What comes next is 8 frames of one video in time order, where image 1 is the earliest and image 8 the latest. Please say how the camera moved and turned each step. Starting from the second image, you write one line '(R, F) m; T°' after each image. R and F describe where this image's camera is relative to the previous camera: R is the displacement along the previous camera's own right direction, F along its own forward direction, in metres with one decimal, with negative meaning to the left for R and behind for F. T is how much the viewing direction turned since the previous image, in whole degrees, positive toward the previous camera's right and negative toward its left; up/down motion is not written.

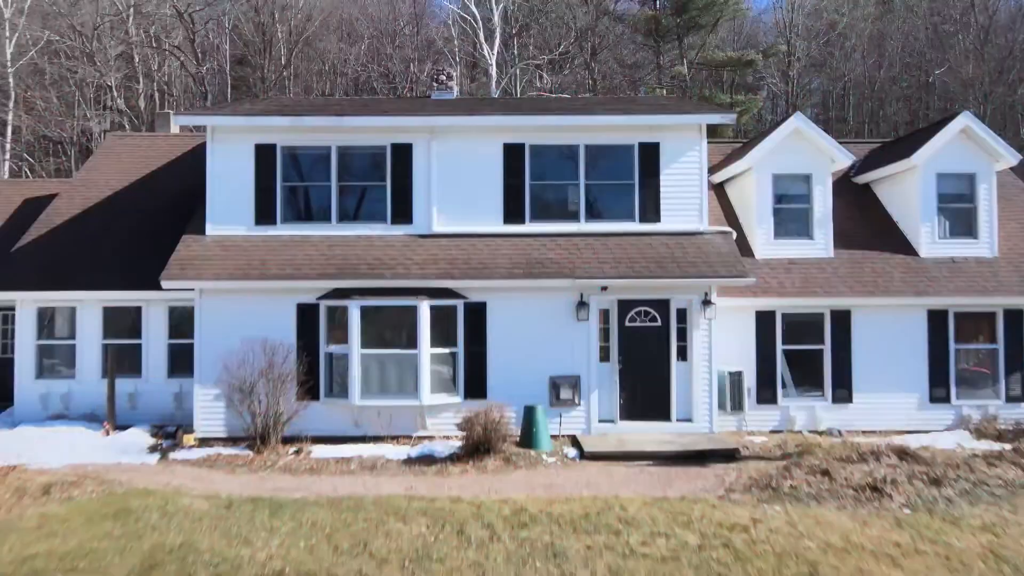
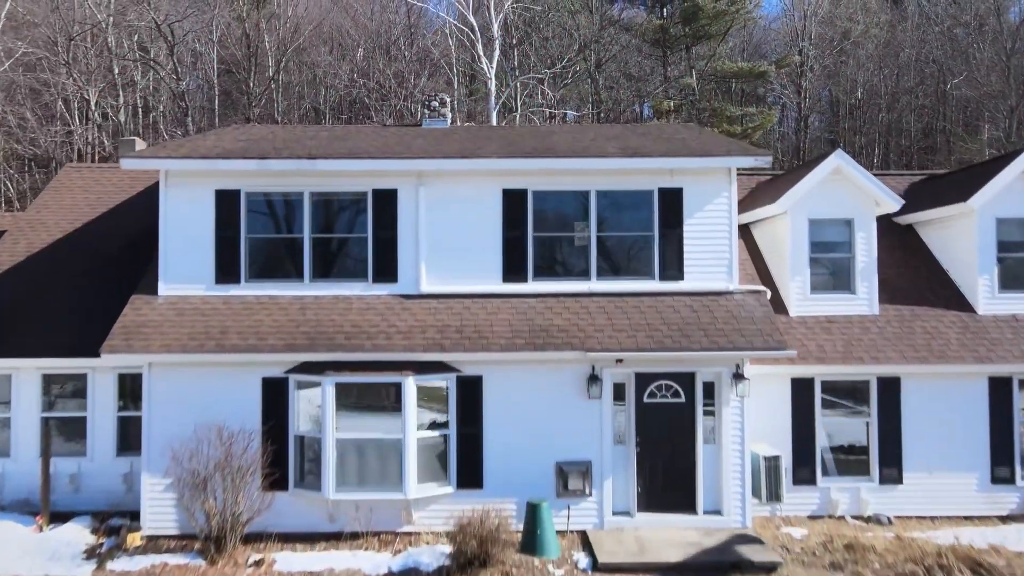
(0.0, +1.7) m; 0°
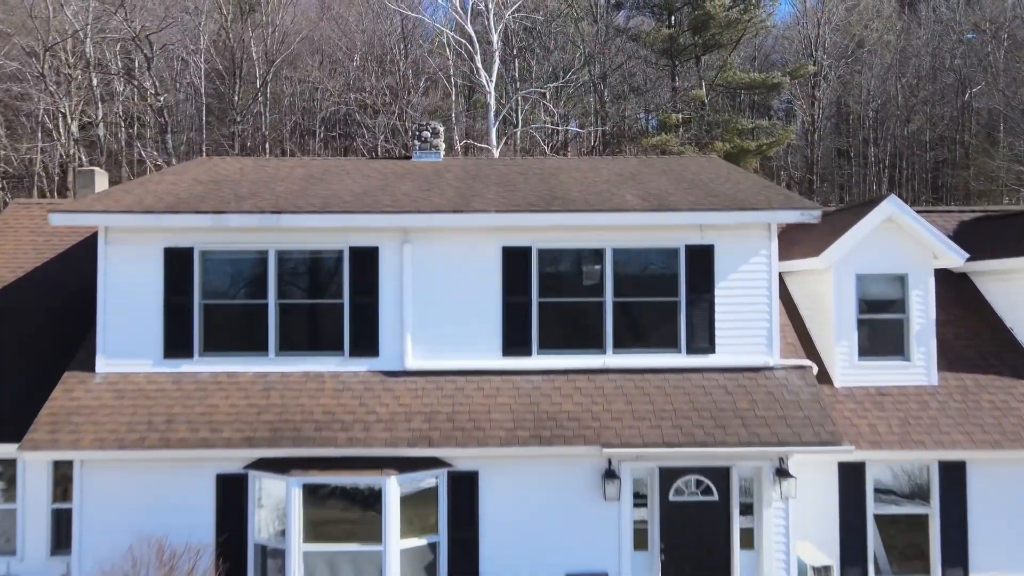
(0.0, +1.6) m; 0°
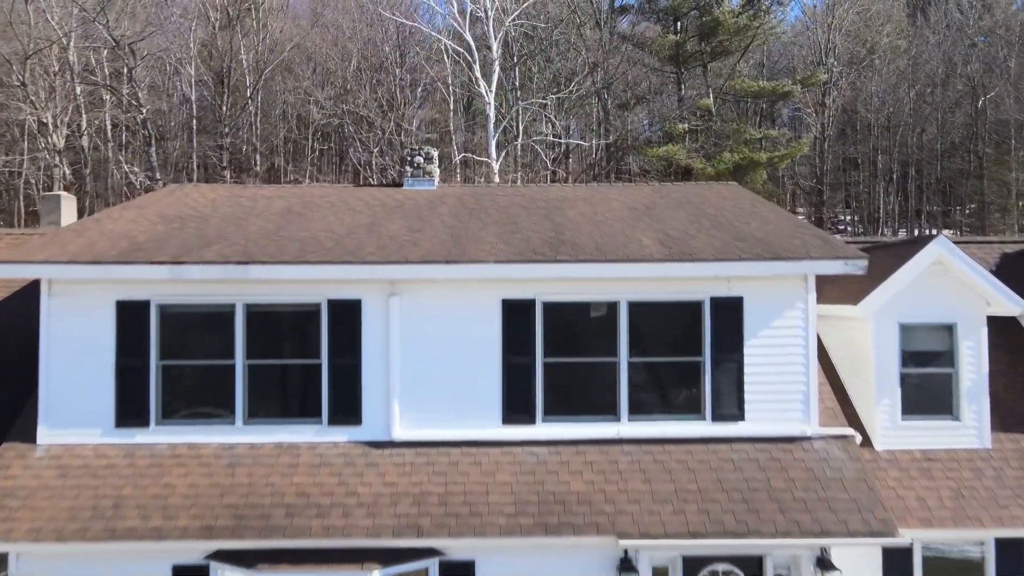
(0.0, +1.1) m; 0°
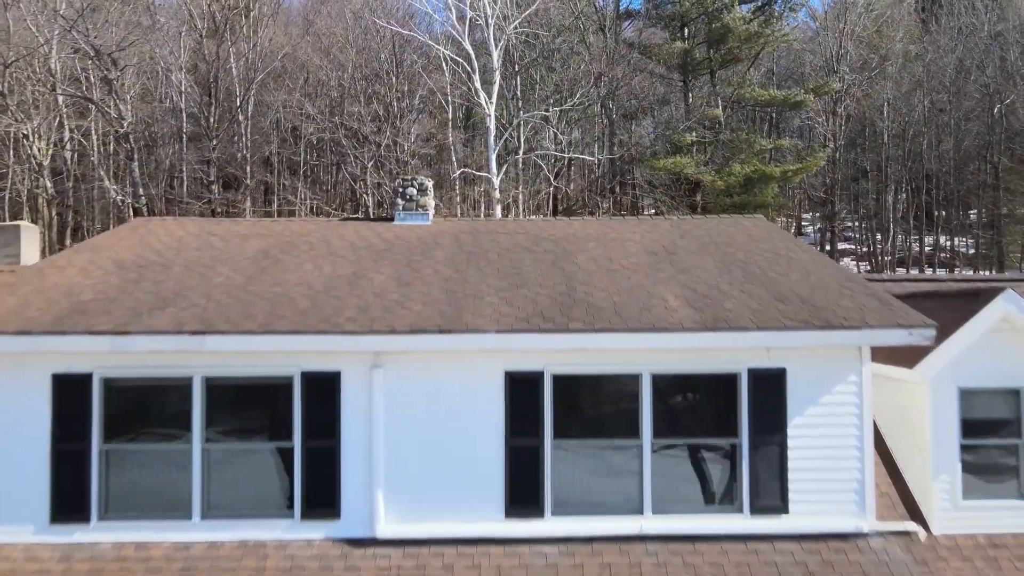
(0.0, +1.2) m; 0°
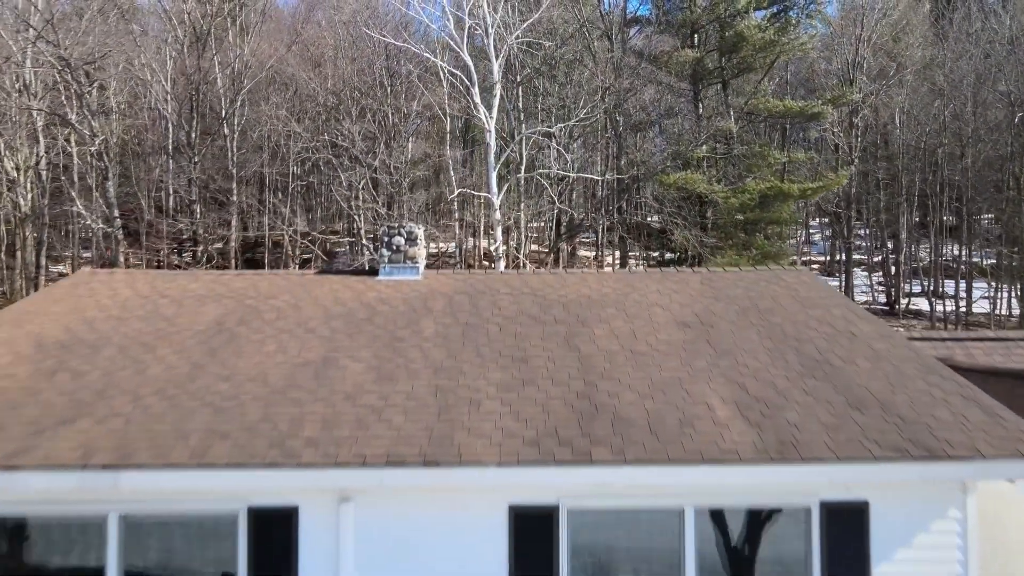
(0.0, +1.5) m; 0°
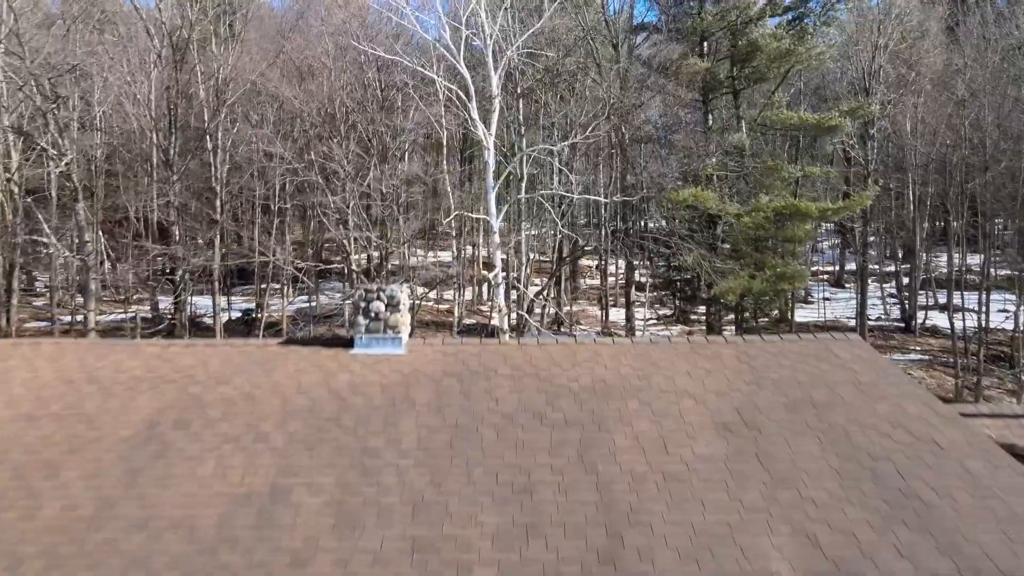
(0.0, +1.5) m; 0°
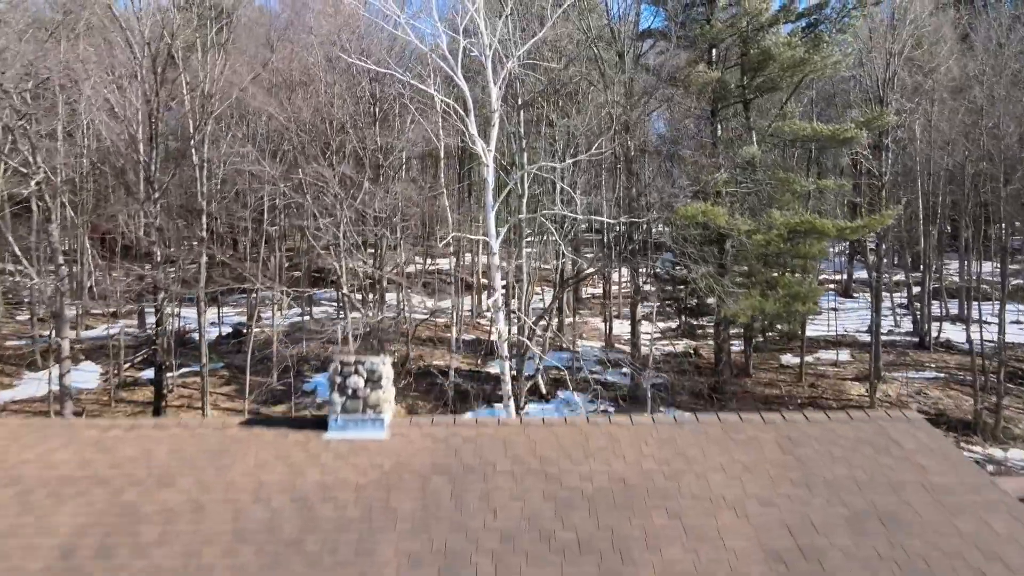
(0.0, +1.2) m; 0°
